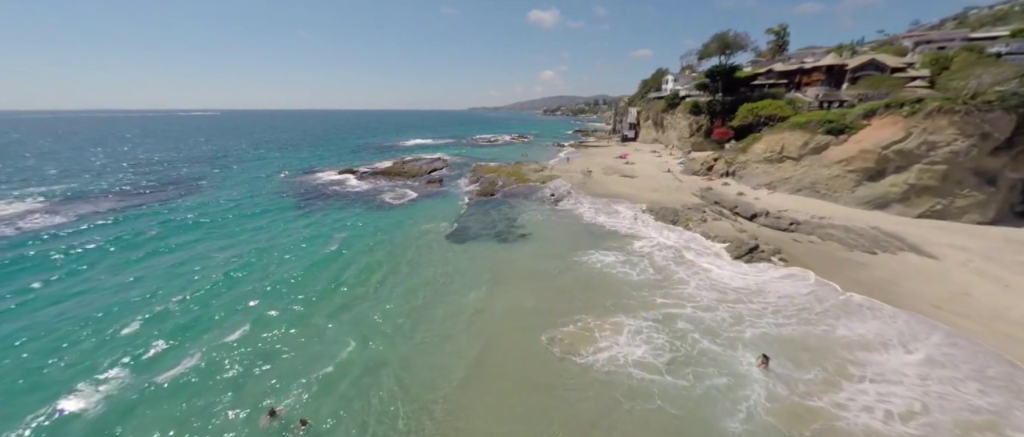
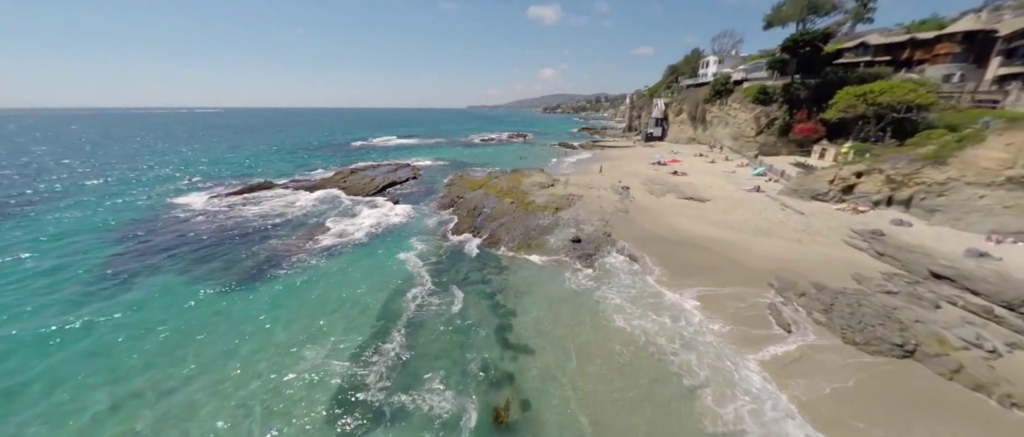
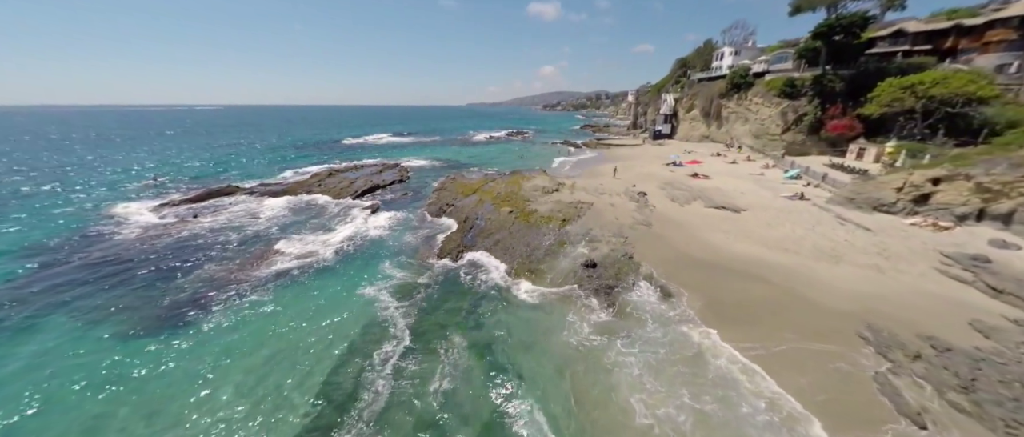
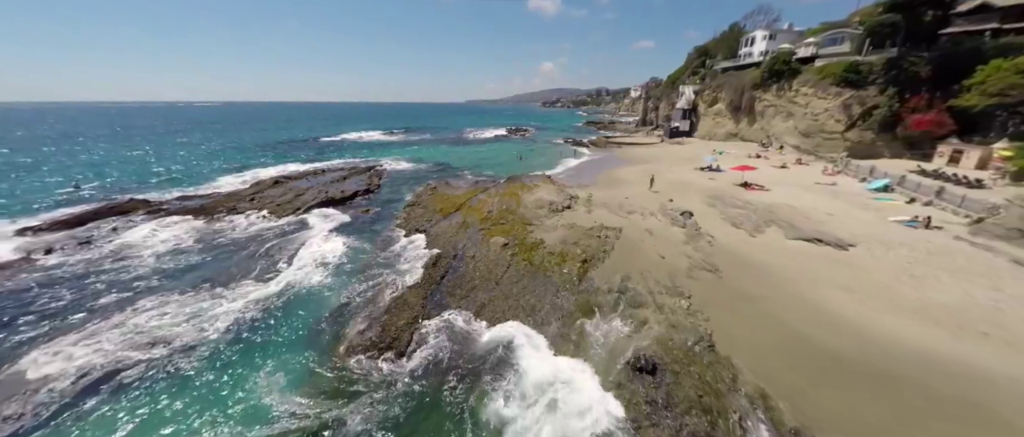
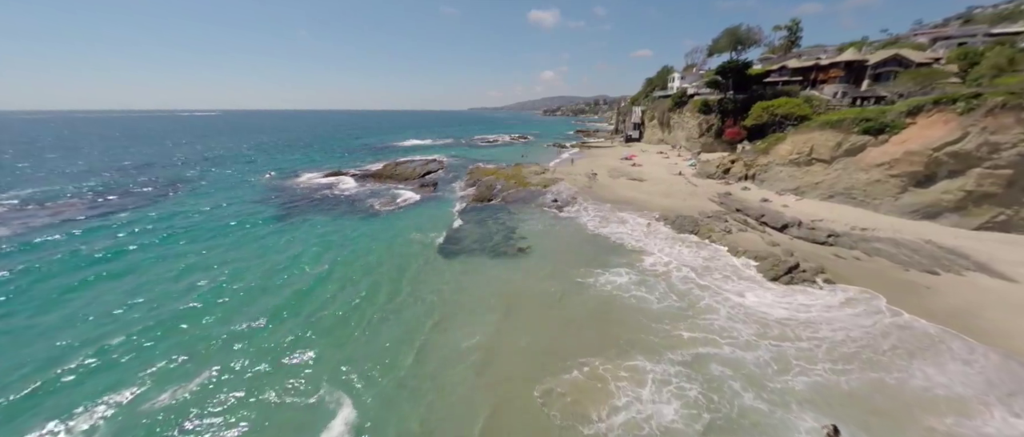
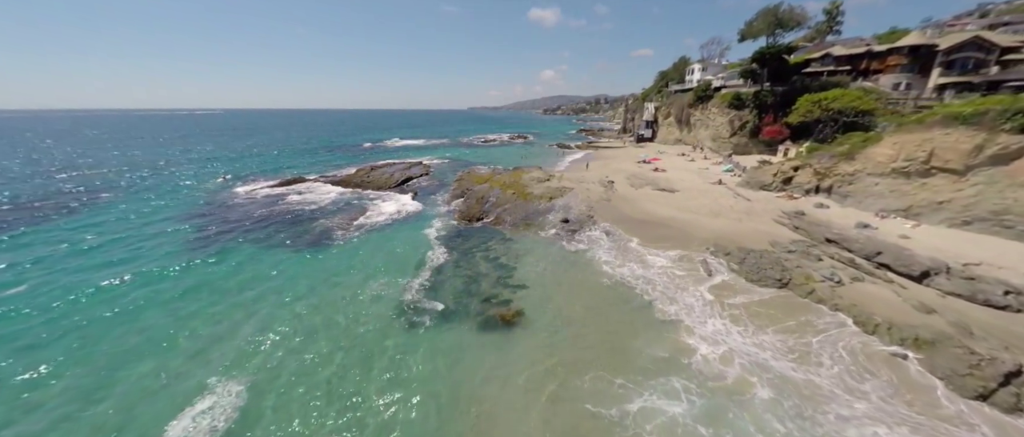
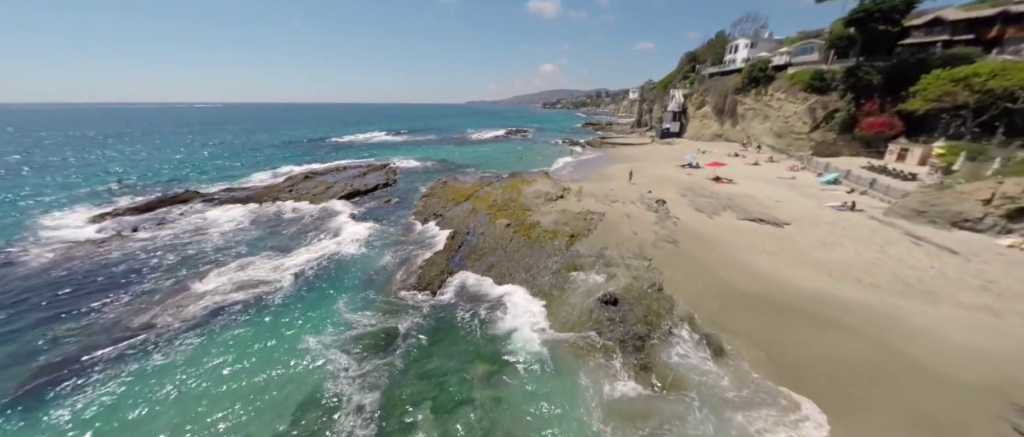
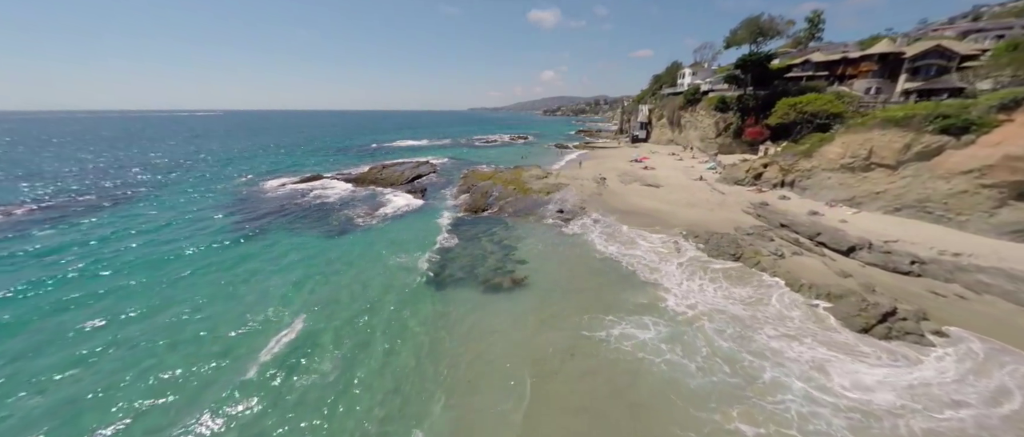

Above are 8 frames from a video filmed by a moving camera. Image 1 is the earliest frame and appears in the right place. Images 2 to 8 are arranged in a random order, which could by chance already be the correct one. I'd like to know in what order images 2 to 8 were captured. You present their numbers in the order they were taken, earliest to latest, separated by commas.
5, 8, 6, 2, 3, 7, 4
